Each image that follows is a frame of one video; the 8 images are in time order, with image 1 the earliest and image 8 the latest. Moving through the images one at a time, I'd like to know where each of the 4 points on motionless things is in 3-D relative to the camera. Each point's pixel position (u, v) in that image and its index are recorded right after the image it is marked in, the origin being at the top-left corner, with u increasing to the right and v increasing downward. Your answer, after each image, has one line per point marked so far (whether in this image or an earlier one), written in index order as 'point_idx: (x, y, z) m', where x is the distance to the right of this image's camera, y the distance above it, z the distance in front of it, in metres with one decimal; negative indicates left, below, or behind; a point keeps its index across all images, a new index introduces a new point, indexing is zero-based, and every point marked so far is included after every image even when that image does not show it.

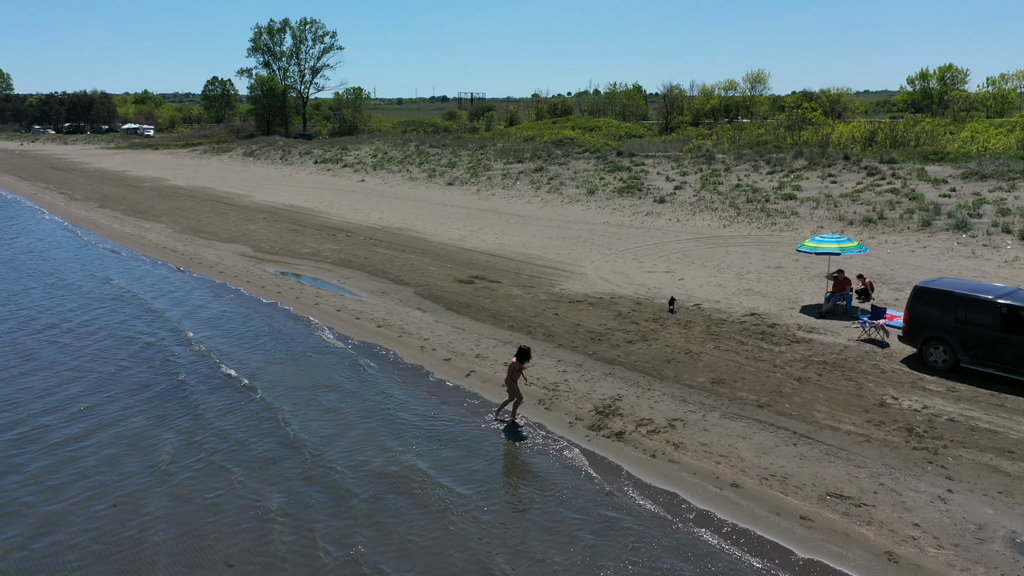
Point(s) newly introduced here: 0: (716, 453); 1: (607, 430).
0: (+2.4, -2.0, +9.7) m
1: (+1.2, -1.8, +10.5) m
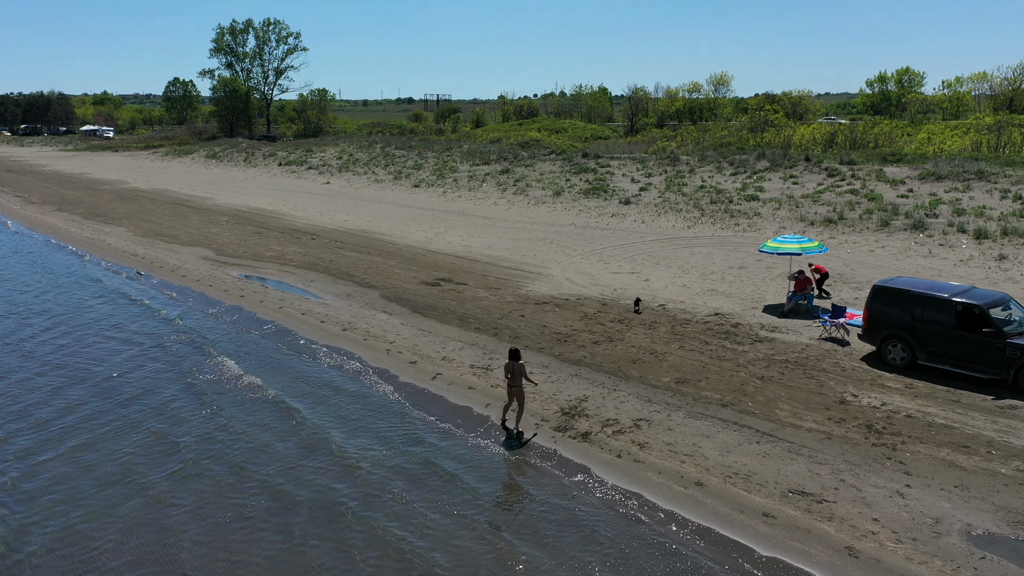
0: (+2.0, -2.0, +9.8) m
1: (+0.8, -1.9, +10.6) m
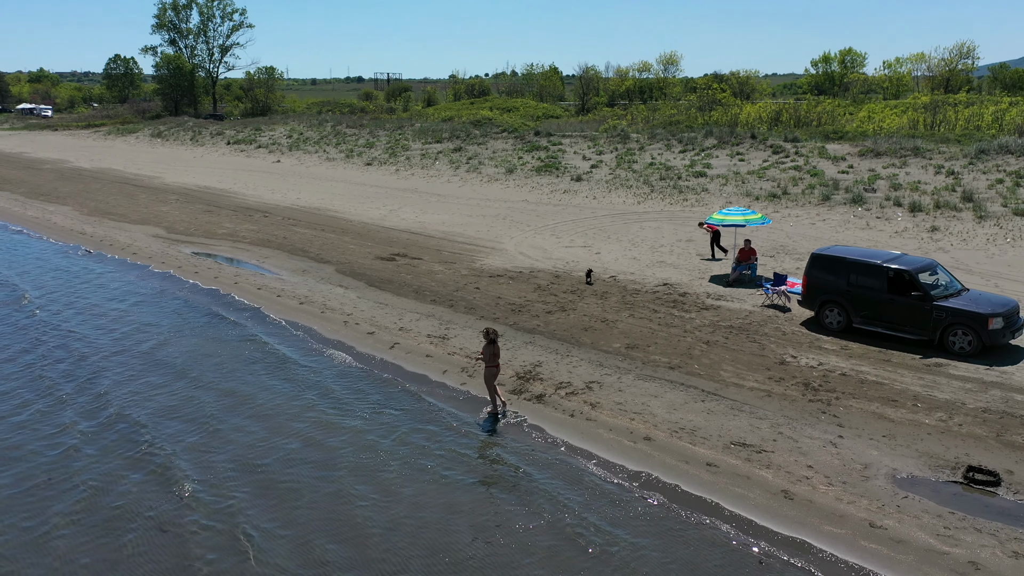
0: (+1.5, -1.5, +10.3) m
1: (+0.2, -1.4, +11.0) m
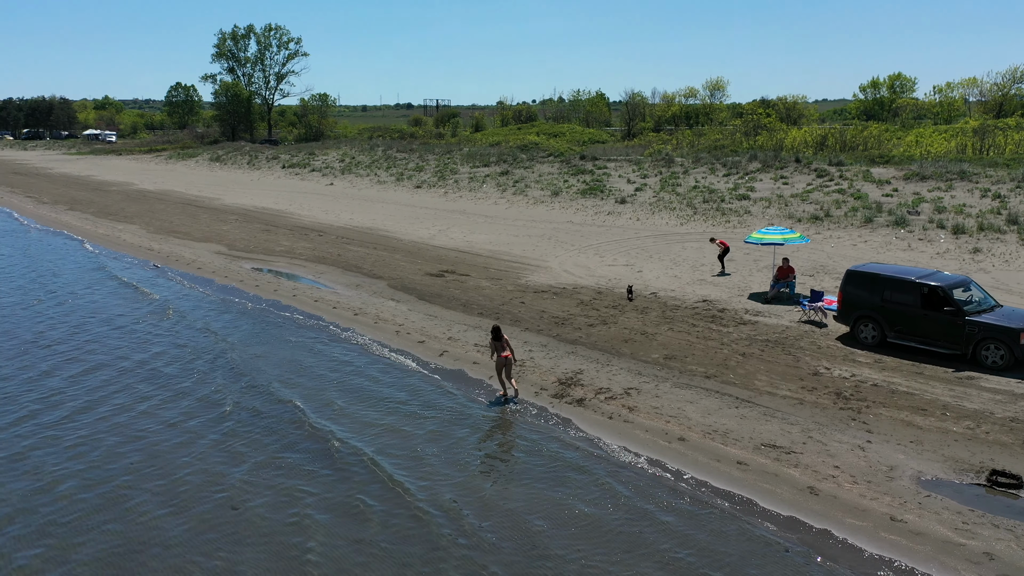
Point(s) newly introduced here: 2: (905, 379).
0: (+2.1, -1.7, +10.9) m
1: (+0.8, -1.6, +11.6) m
2: (+5.8, -1.3, +12.0) m
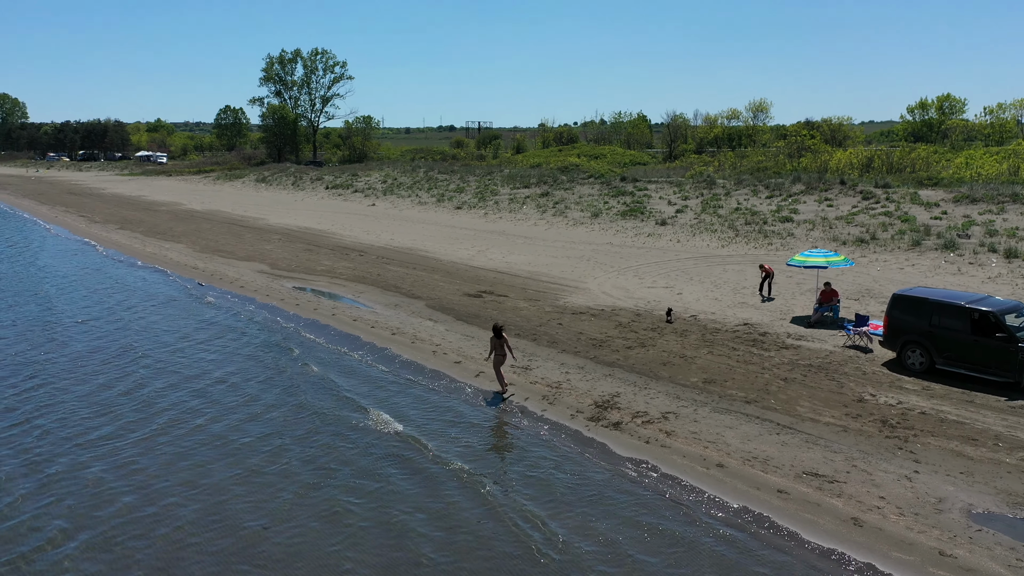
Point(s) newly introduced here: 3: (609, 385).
0: (+2.5, -2.0, +10.6) m
1: (+1.3, -1.9, +11.5) m
2: (+6.3, -1.7, +11.6) m
3: (+1.5, -1.5, +13.0) m
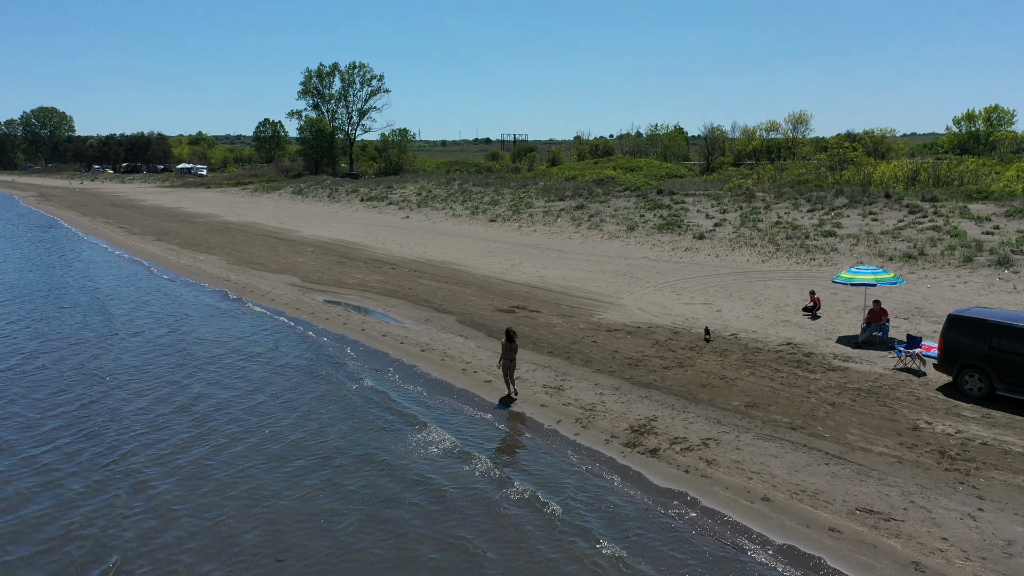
0: (+2.9, -2.2, +10.0) m
1: (+1.7, -2.1, +10.9) m
2: (+6.7, -2.0, +10.8) m
3: (+2.0, -1.8, +12.4) m
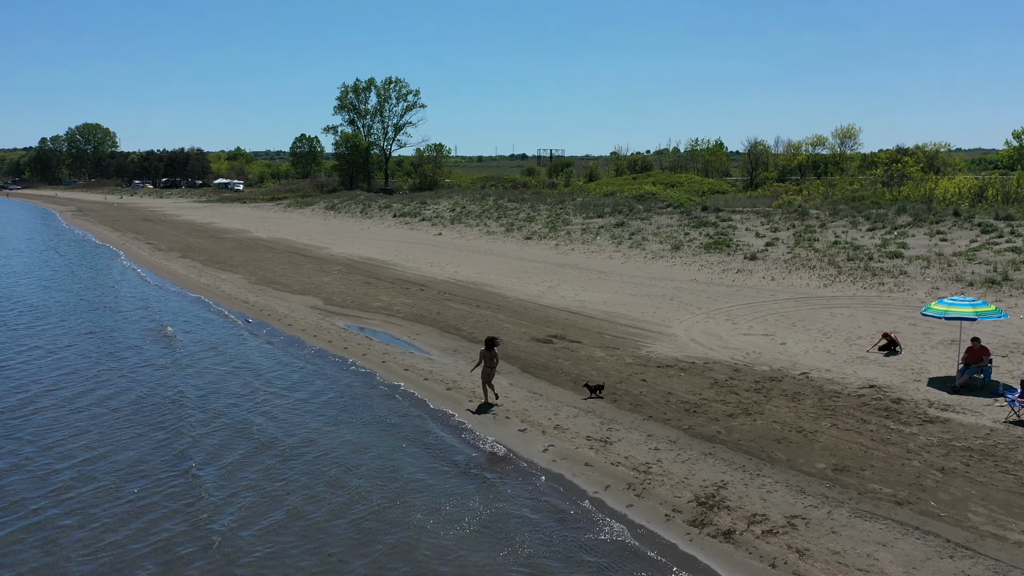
0: (+3.3, -2.7, +7.9) m
1: (+2.2, -2.6, +8.8) m
2: (+7.1, -2.5, +8.5) m
3: (+2.5, -2.3, +10.3) m
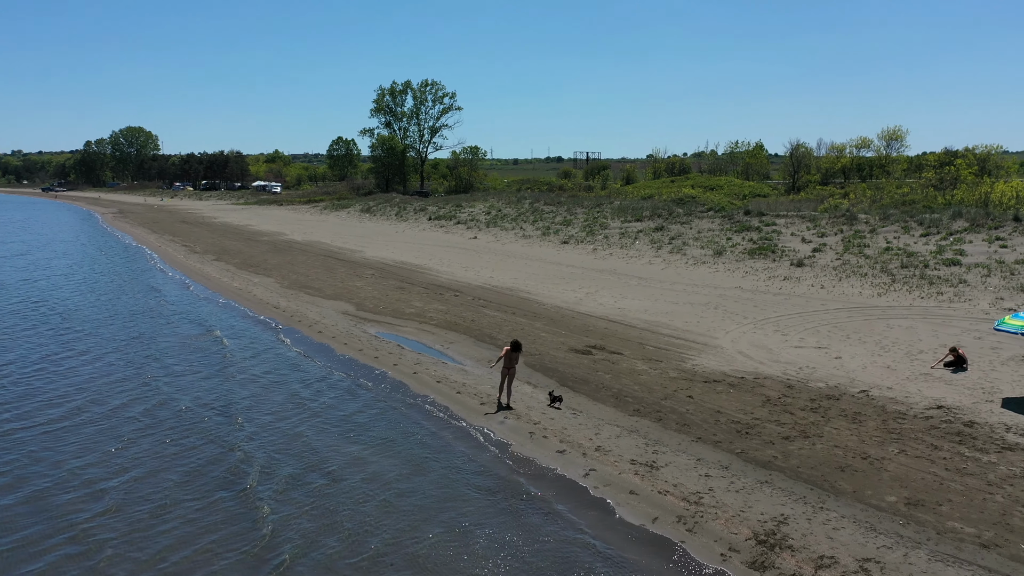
0: (+3.6, -2.8, +6.9) m
1: (+2.5, -2.7, +7.9) m
2: (+7.5, -2.6, +7.4) m
3: (+3.0, -2.5, +9.4) m
